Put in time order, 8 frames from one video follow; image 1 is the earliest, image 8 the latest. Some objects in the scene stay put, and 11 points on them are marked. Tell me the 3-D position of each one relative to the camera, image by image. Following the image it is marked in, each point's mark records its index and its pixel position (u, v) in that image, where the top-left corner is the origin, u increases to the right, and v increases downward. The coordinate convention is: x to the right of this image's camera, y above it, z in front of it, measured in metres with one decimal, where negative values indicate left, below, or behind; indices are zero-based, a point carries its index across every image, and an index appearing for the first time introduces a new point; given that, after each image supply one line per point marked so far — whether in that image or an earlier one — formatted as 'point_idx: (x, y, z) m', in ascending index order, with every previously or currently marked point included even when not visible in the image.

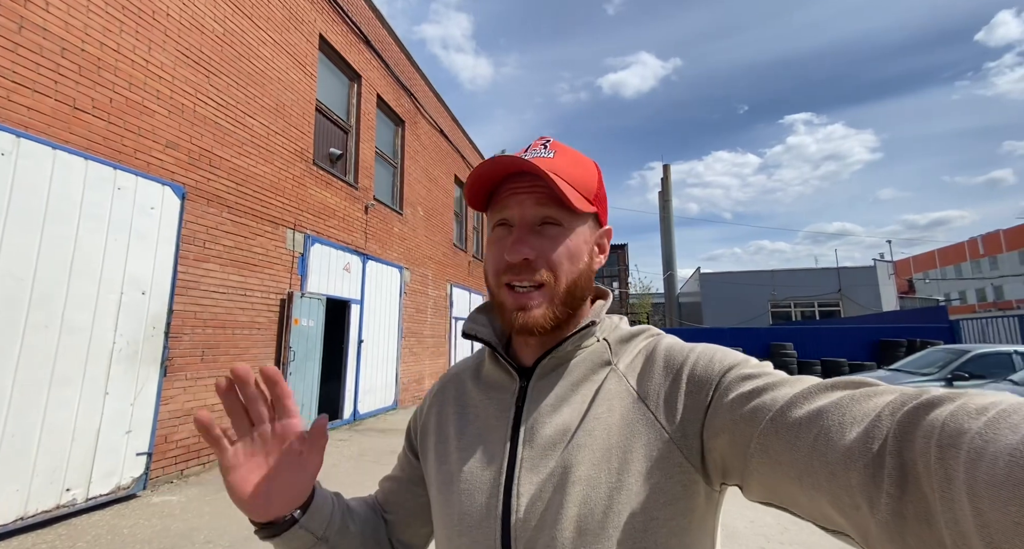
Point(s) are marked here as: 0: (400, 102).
0: (-2.5, +3.9, +10.7) m
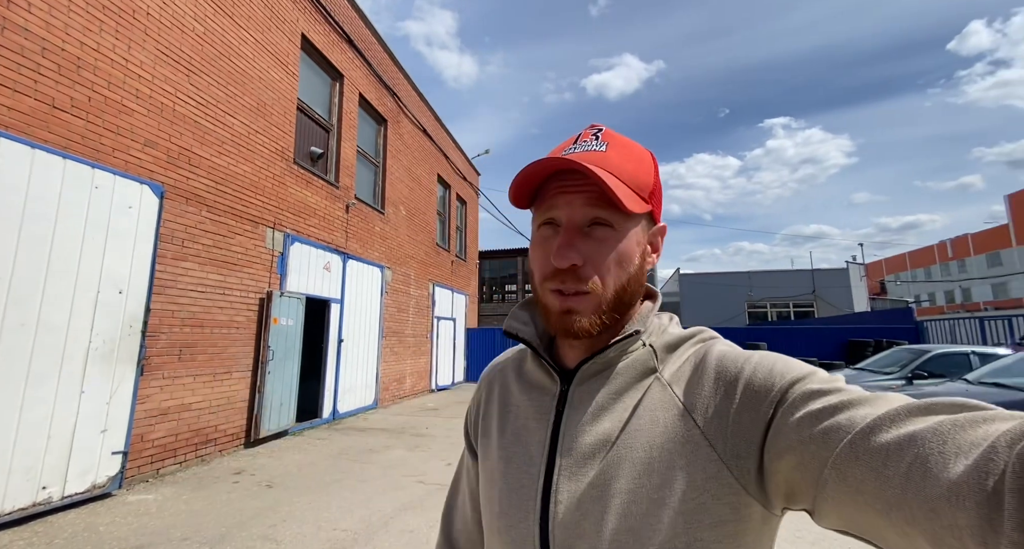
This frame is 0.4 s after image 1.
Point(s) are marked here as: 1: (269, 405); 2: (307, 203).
0: (-2.9, +4.0, +10.7) m
1: (-3.2, -1.7, +6.3) m
2: (-3.3, +1.2, +7.6) m
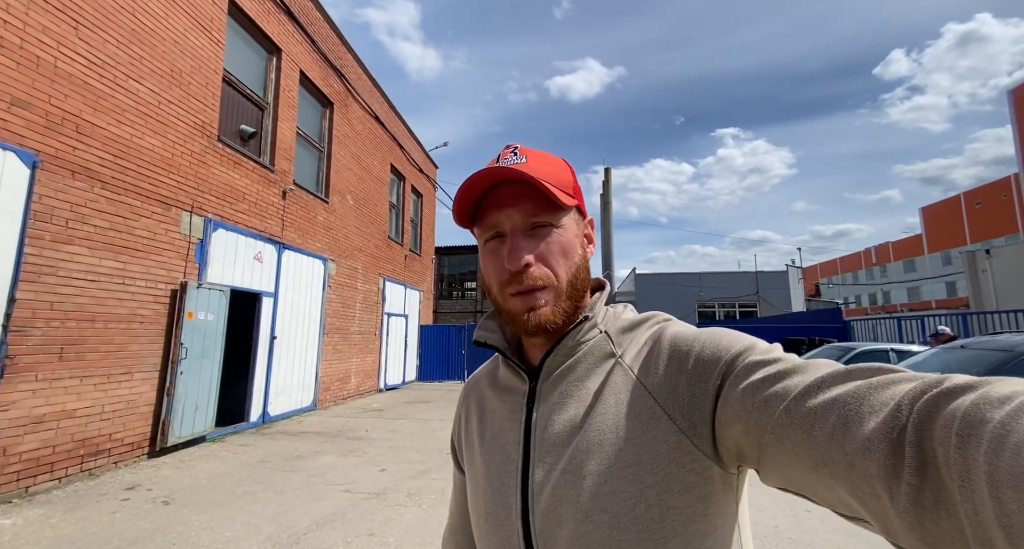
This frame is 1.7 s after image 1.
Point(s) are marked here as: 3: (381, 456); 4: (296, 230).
0: (-3.9, +4.1, +10.0) m
1: (-4.0, -1.6, +5.6) m
2: (-4.1, +1.3, +6.9) m
3: (-1.6, -2.3, +5.8) m
4: (-4.0, +0.8, +8.6) m
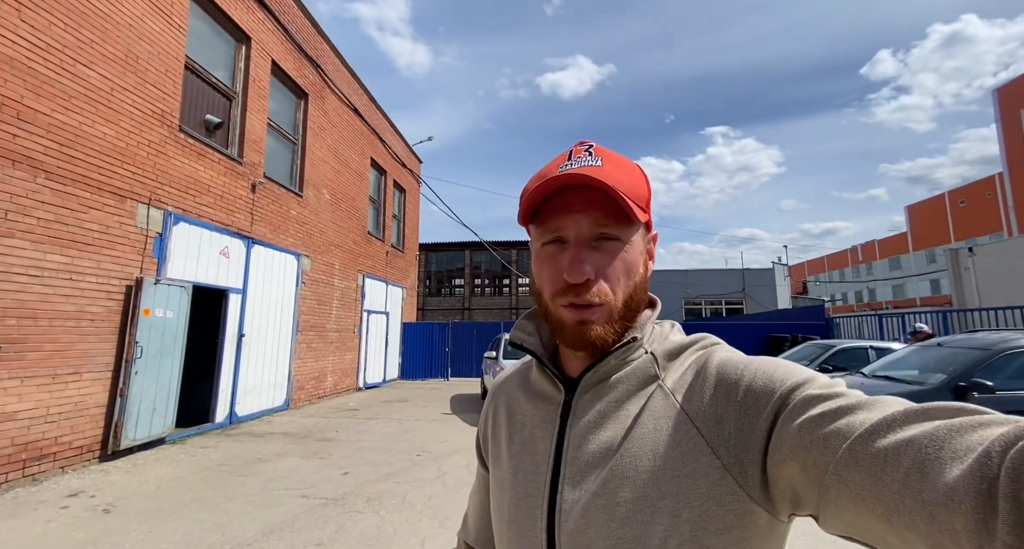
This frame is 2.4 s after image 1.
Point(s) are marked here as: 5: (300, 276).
0: (-4.3, +4.2, +9.8) m
1: (-4.3, -1.6, +5.4) m
2: (-4.4, +1.4, +6.6) m
3: (-2.0, -2.2, +5.6) m
4: (-4.4, +0.9, +8.4) m
5: (-4.3, 0.0, +9.5) m
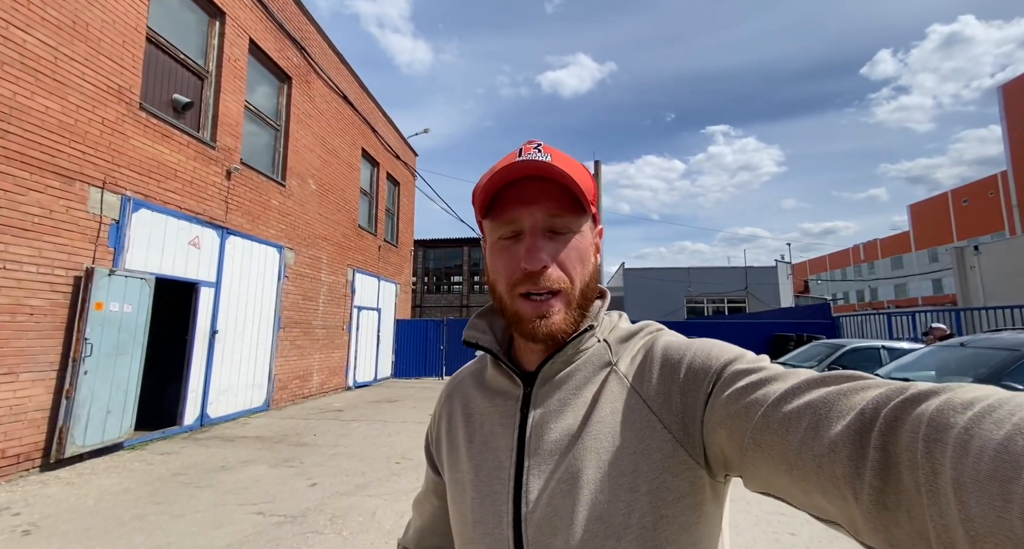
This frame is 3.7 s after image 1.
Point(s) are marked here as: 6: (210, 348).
0: (-4.4, +4.3, +9.3) m
1: (-4.4, -1.4, +4.9) m
2: (-4.6, +1.5, +6.1) m
3: (-2.1, -2.1, +5.1) m
4: (-4.5, +1.0, +7.9) m
5: (-4.4, +0.1, +9.0) m
6: (-4.5, -1.1, +7.0) m
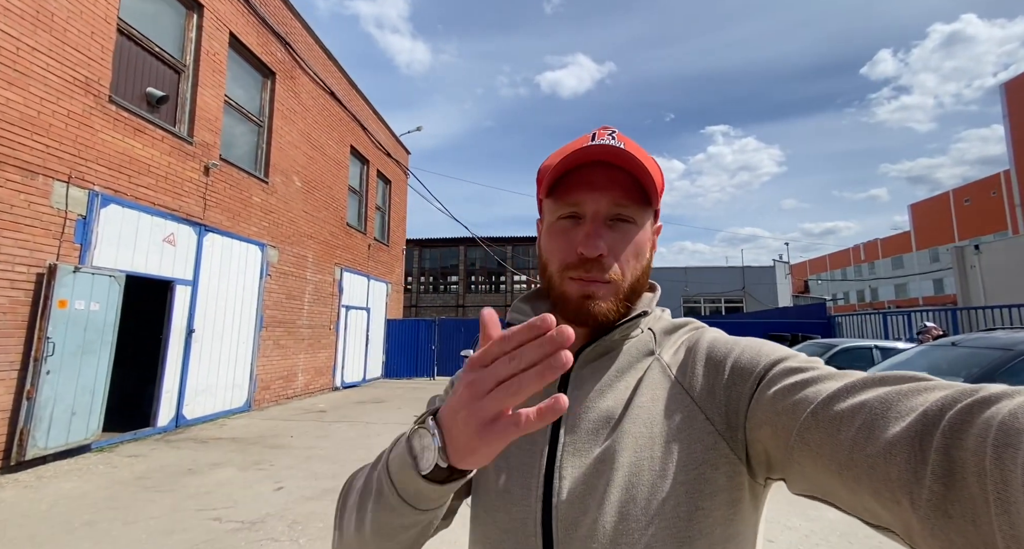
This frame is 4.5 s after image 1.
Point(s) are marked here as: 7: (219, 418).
0: (-4.7, +4.4, +9.1) m
1: (-4.7, -1.4, +4.7) m
2: (-4.8, +1.5, +6.0) m
3: (-2.3, -2.1, +5.0) m
4: (-4.7, +1.0, +7.7) m
5: (-4.6, +0.1, +8.8) m
6: (-4.8, -1.1, +6.9) m
7: (-4.7, -2.3, +7.6) m
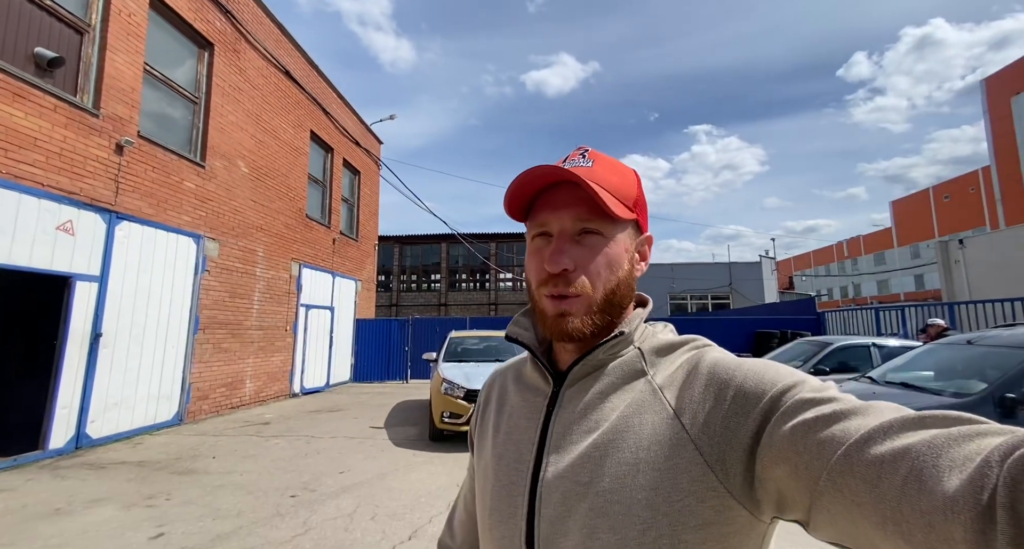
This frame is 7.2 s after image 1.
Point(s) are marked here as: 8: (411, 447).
0: (-5.3, +4.4, +8.1) m
1: (-5.1, -1.4, +3.7) m
2: (-5.3, +1.6, +5.0) m
3: (-2.8, -2.0, +4.0) m
4: (-5.3, +1.1, +6.7) m
5: (-5.2, +0.2, +7.8) m
6: (-5.2, -1.0, +5.9) m
7: (-5.2, -2.2, +6.6) m
8: (-1.4, -2.3, +6.3) m
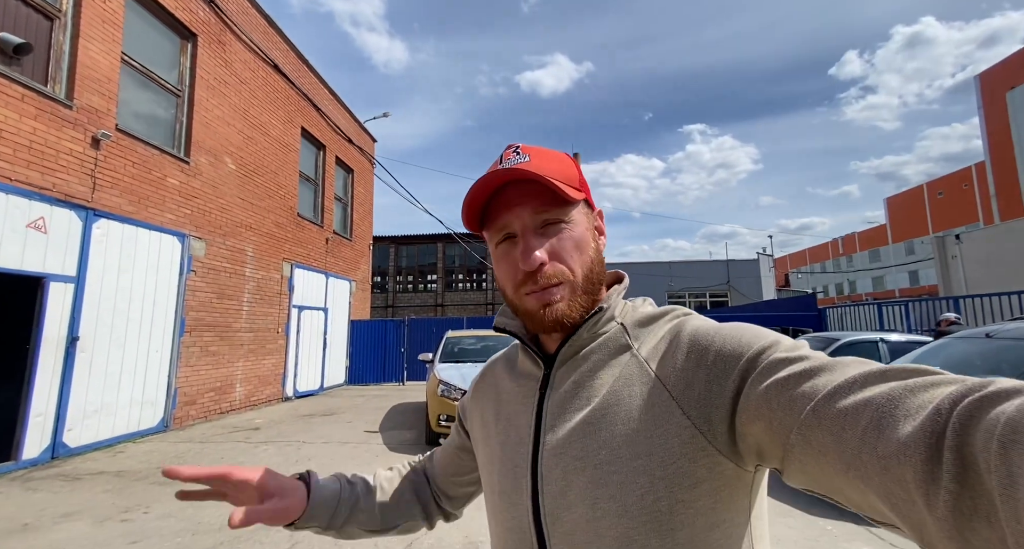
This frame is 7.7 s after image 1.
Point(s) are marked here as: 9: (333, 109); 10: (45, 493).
0: (-5.4, +4.4, +7.8) m
1: (-5.1, -1.3, +3.4) m
2: (-5.3, +1.6, +4.7) m
3: (-2.8, -2.0, +3.7) m
4: (-5.3, +1.1, +6.4) m
5: (-5.2, +0.2, +7.5) m
6: (-5.3, -1.0, +5.5) m
7: (-5.2, -2.2, +6.2) m
8: (-1.4, -2.3, +6.0) m
9: (-5.1, +4.7, +13.3) m
10: (-4.4, -2.0, +4.4) m
